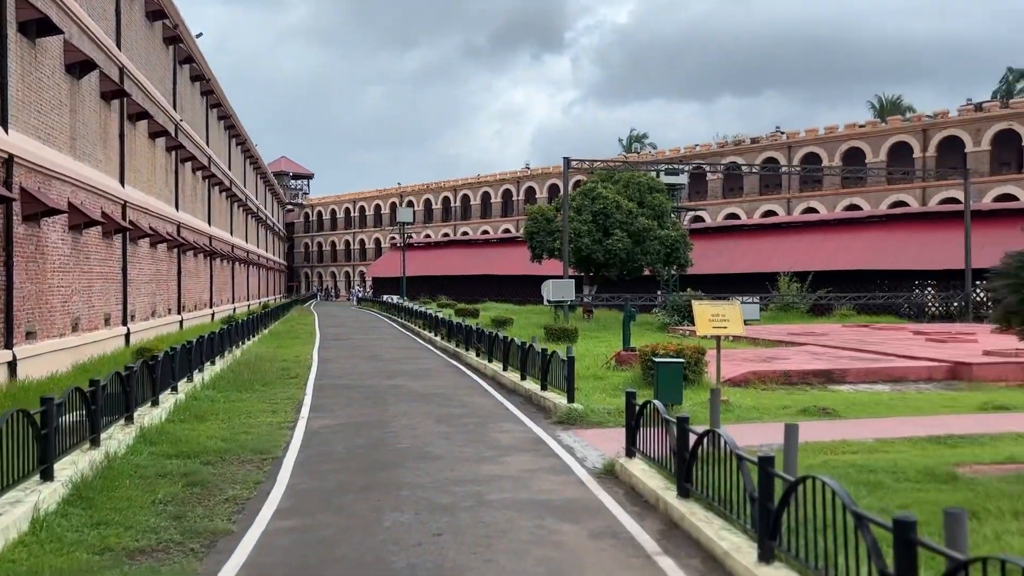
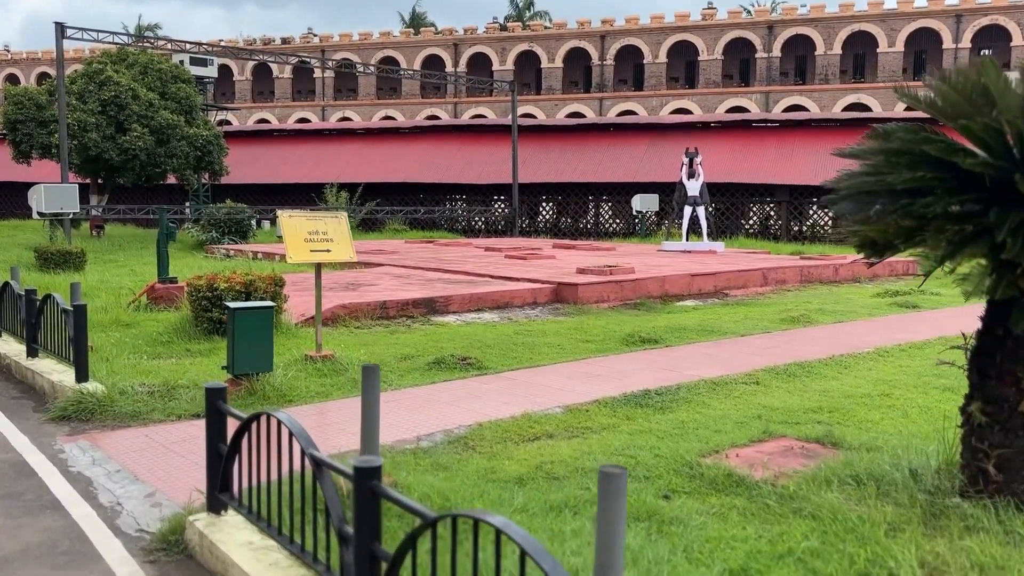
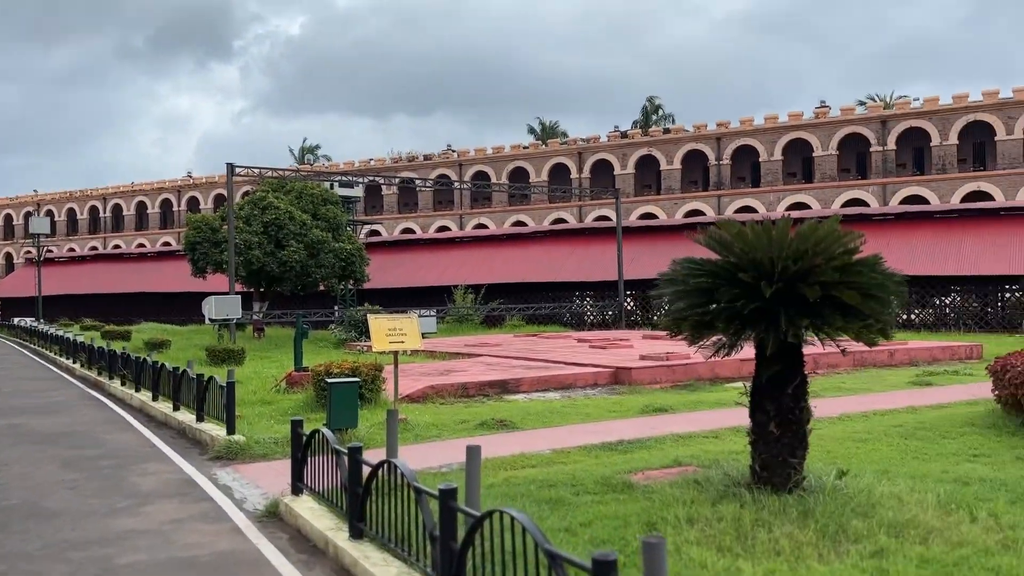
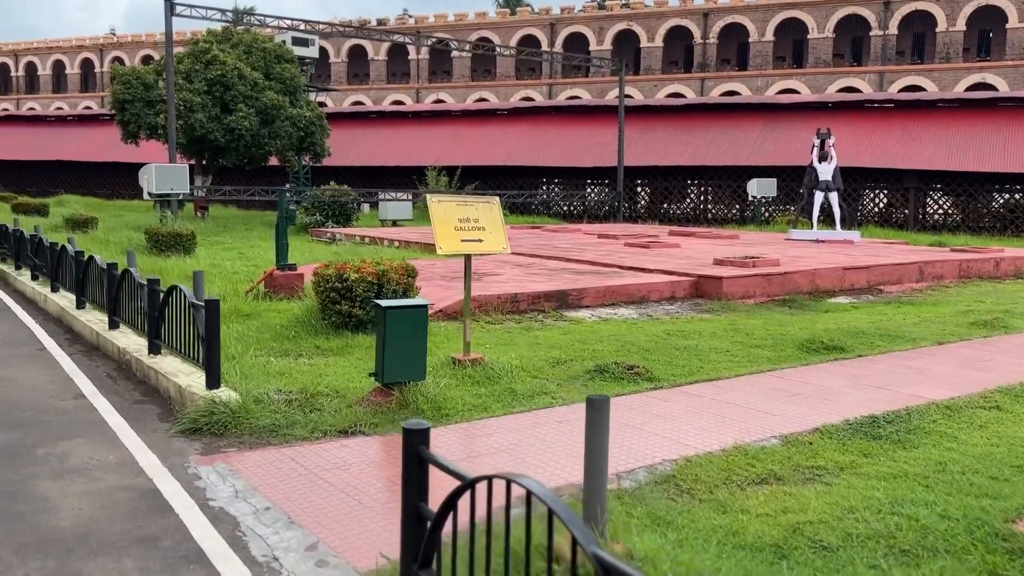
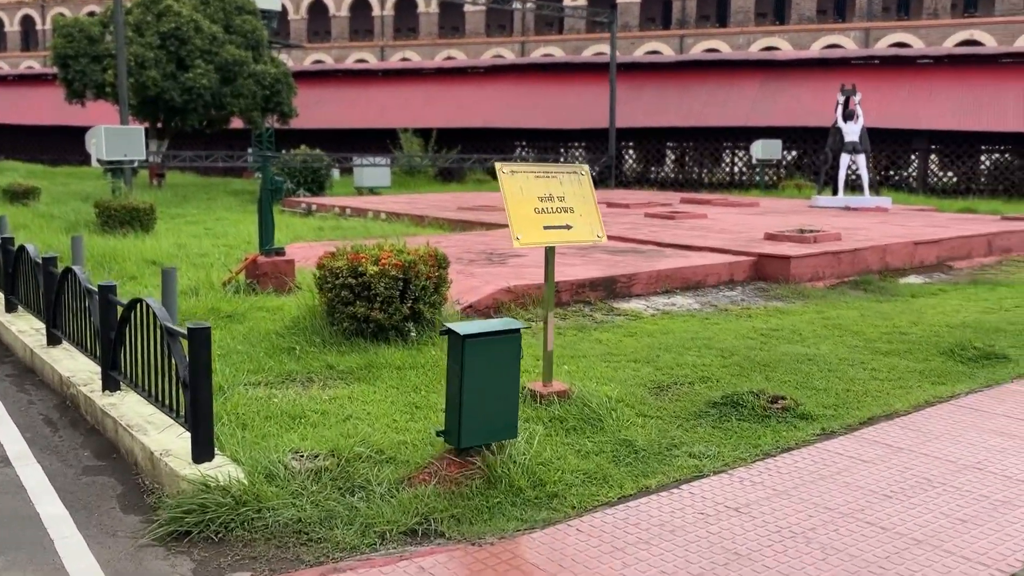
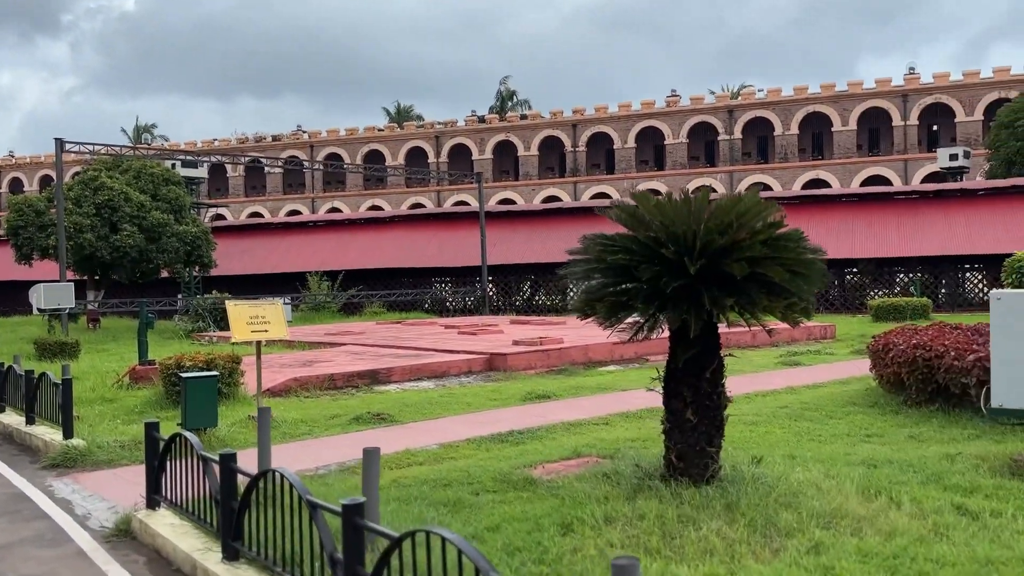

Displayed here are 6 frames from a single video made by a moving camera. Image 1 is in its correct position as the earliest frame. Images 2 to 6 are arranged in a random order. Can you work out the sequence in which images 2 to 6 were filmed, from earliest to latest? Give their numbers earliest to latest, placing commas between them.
3, 6, 2, 4, 5
